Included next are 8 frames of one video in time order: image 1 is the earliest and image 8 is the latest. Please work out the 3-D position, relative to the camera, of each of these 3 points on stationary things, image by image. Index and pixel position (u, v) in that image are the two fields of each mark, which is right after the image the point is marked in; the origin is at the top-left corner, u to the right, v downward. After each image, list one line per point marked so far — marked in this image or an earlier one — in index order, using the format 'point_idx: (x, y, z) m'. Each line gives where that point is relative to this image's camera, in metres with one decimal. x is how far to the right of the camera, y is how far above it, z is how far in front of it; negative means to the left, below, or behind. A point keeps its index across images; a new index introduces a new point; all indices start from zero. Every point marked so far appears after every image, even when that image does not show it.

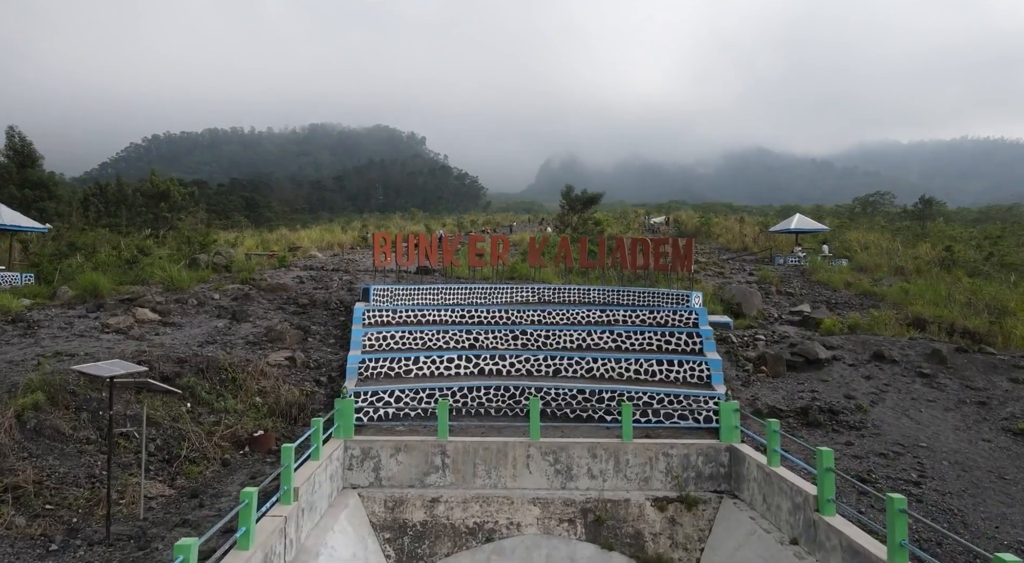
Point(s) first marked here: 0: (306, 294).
0: (-4.2, -0.3, +13.1) m
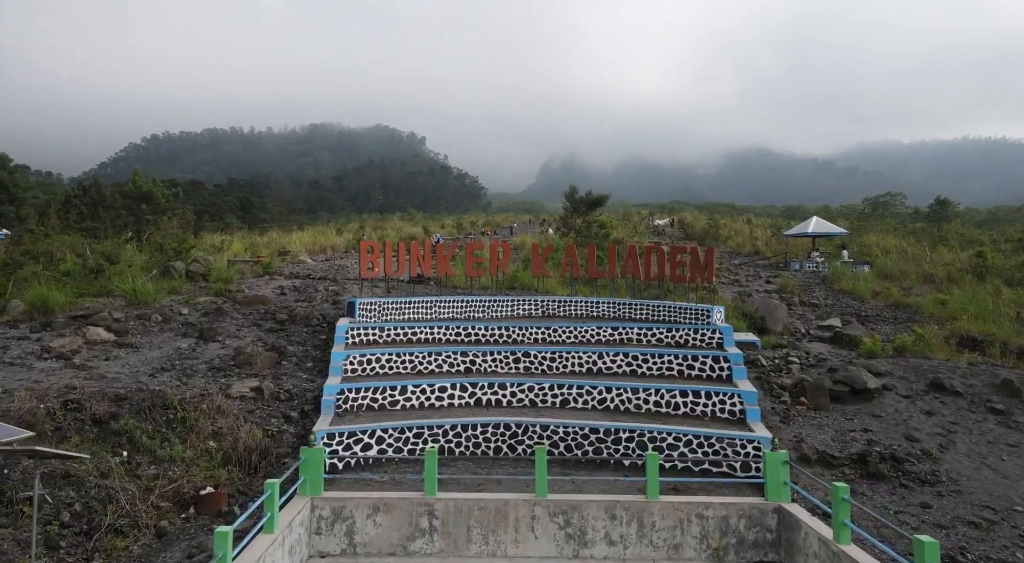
0: (-4.2, -0.5, +11.9) m
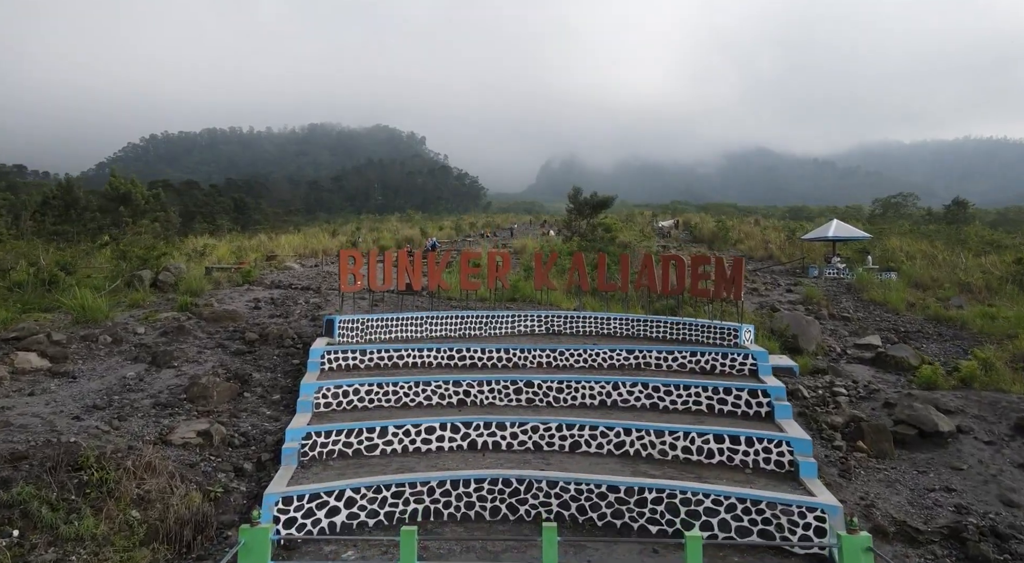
0: (-4.2, -0.7, +10.5) m
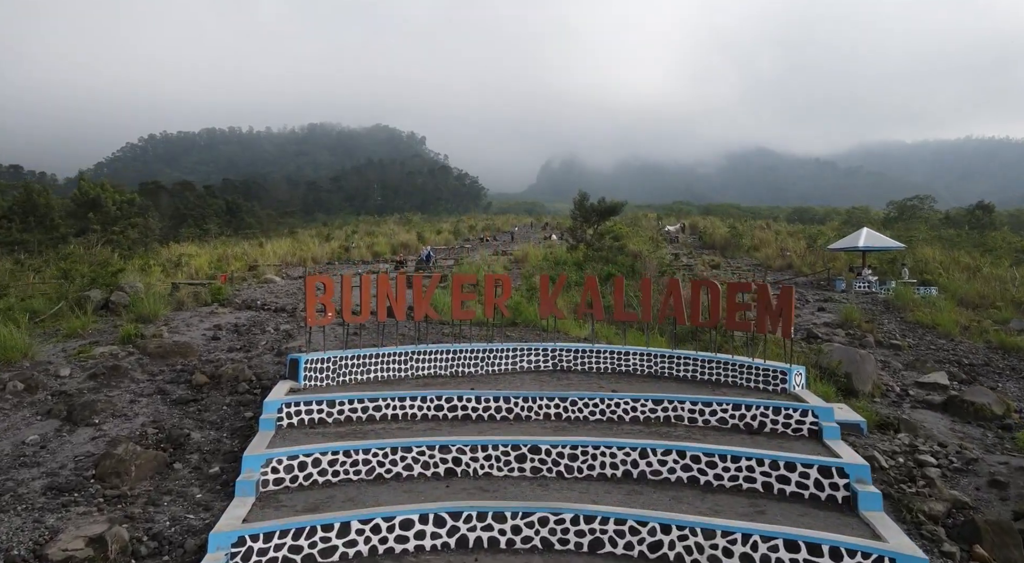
0: (-4.2, -1.1, +8.9) m
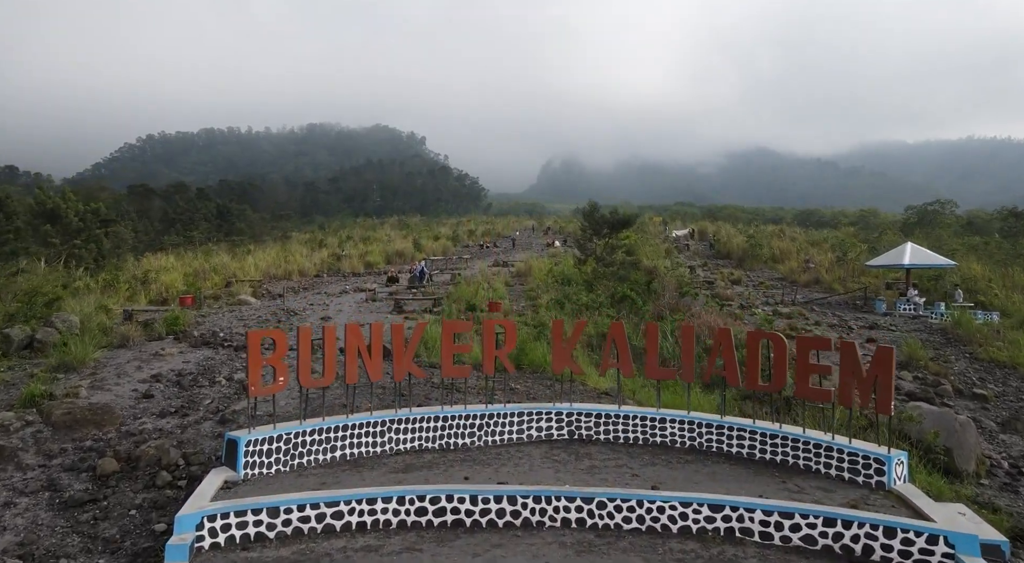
0: (-4.1, -1.6, +6.9) m
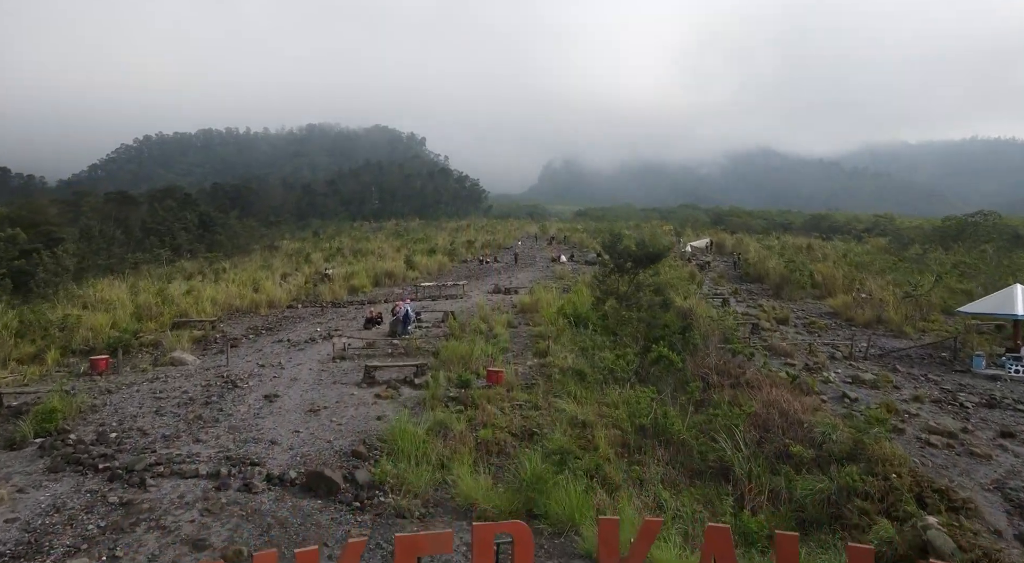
0: (-4.0, -2.7, +3.5) m
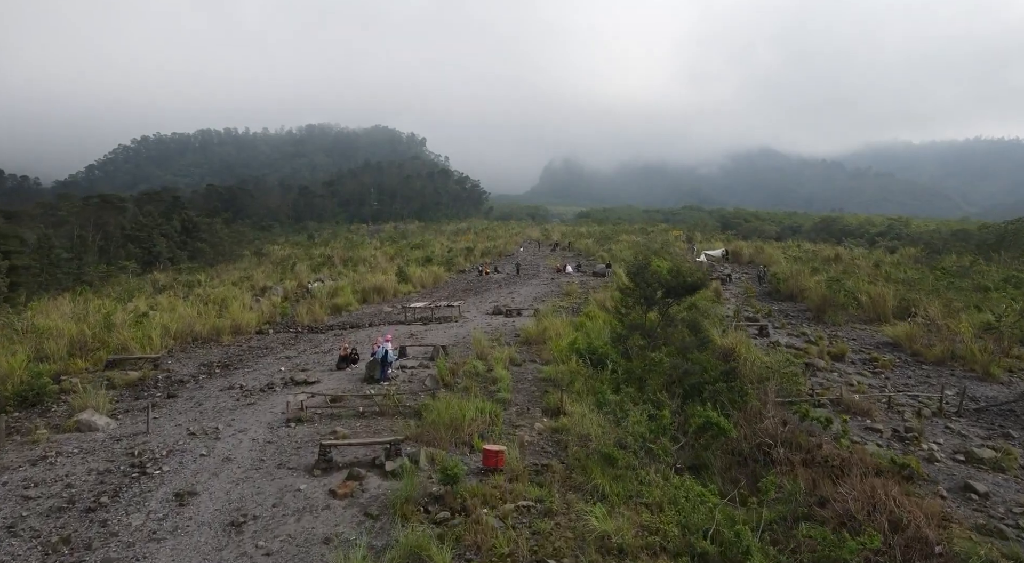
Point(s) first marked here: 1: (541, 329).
0: (-4.0, -3.4, +0.6) m
1: (+0.7, -1.2, +16.9) m
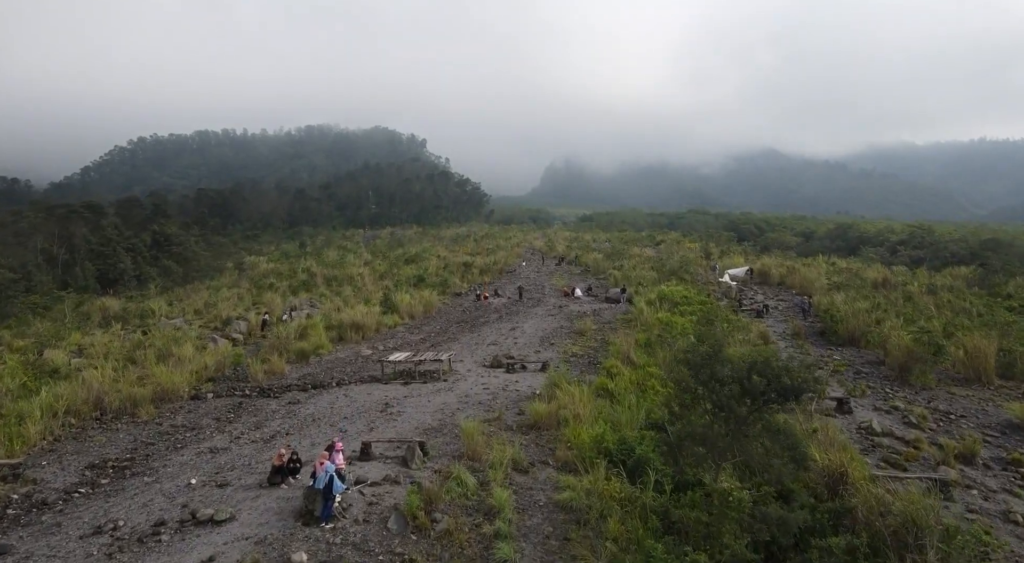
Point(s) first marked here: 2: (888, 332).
0: (-3.9, -4.6, -3.5) m
1: (+0.8, -2.5, +12.7) m
2: (+10.6, -1.2, +17.8) m
